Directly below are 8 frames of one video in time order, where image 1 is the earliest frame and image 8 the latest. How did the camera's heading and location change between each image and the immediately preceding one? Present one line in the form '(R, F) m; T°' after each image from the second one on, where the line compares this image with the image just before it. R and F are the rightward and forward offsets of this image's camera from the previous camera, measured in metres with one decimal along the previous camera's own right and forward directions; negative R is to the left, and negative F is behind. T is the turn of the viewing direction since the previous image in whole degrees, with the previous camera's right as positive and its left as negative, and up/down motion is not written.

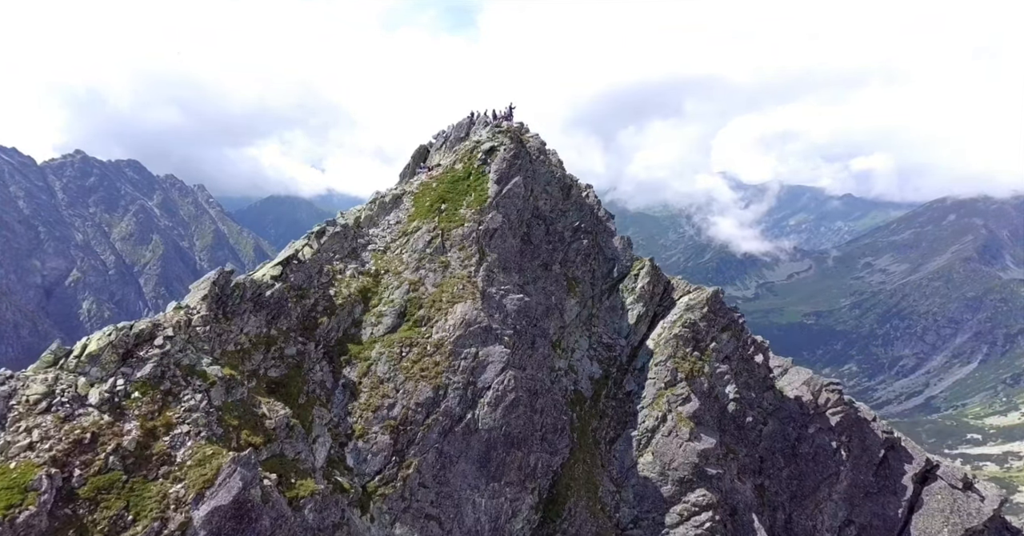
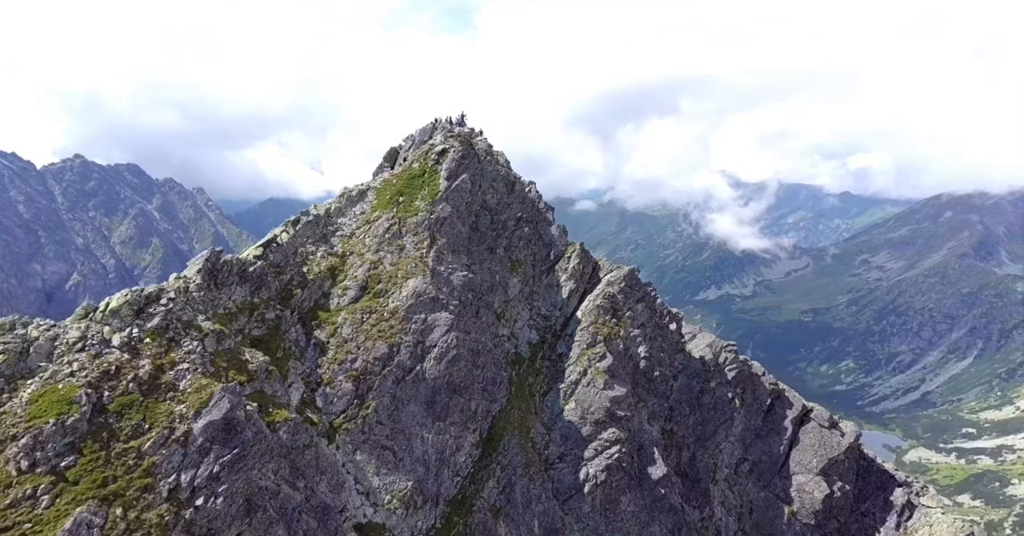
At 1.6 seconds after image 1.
(+6.1, -13.4) m; 0°
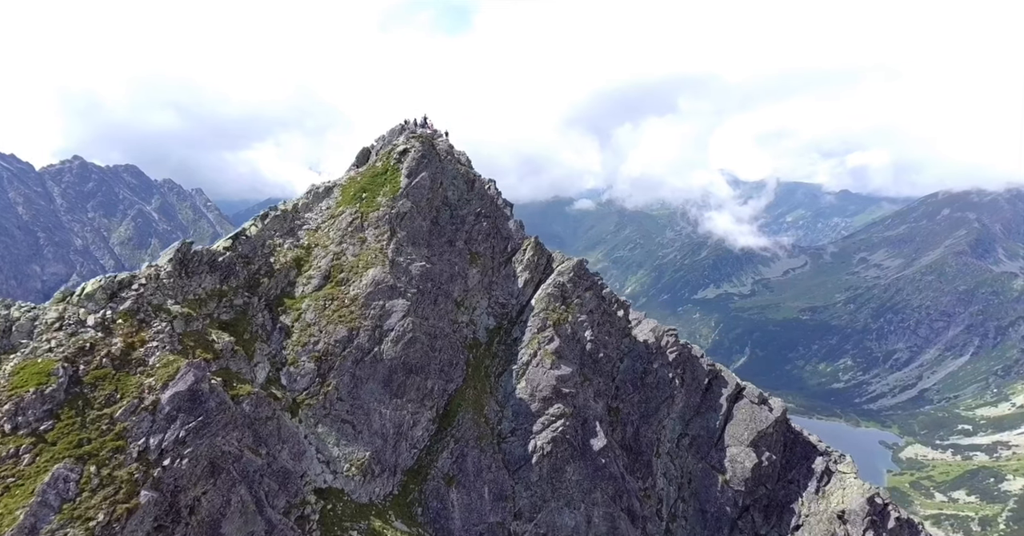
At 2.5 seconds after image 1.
(+5.5, -6.3) m; 0°
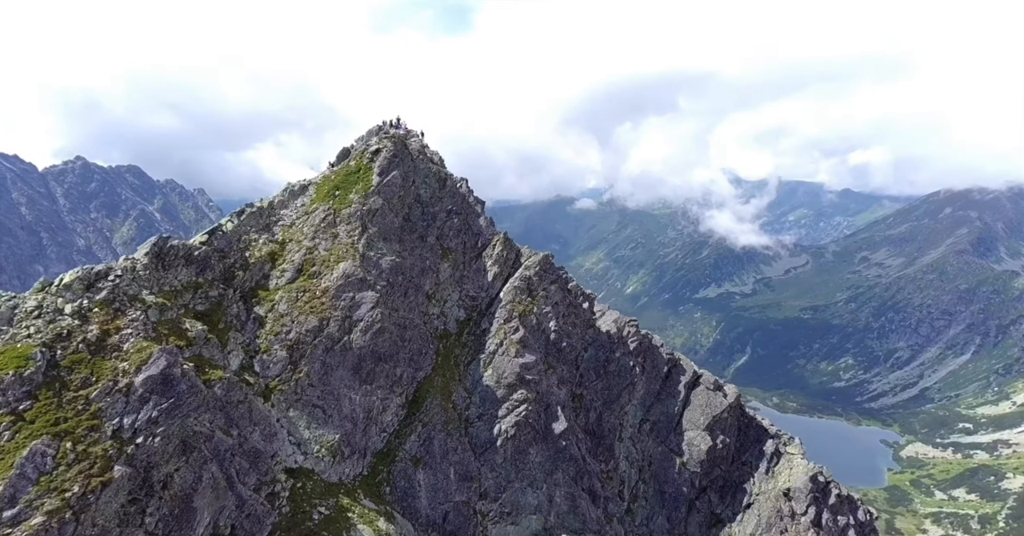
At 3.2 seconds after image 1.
(+4.6, -4.1) m; 0°
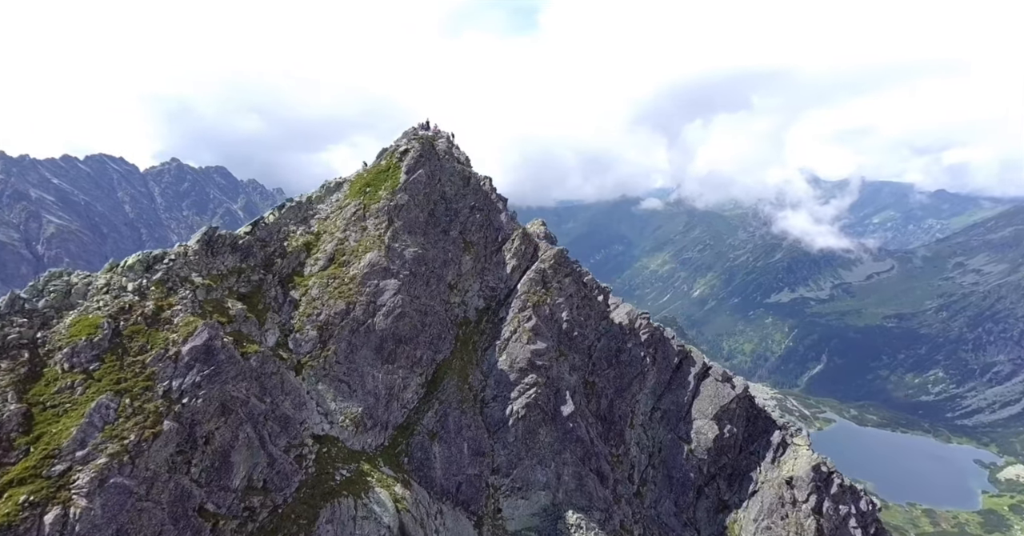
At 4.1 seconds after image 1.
(+7.5, -7.1) m; -5°
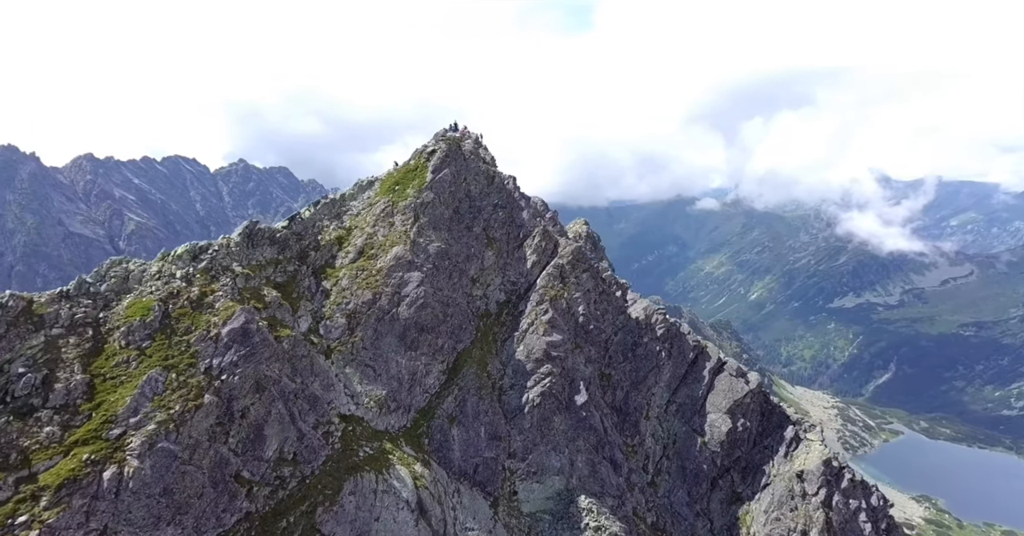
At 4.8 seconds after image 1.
(+5.5, -5.3) m; -4°
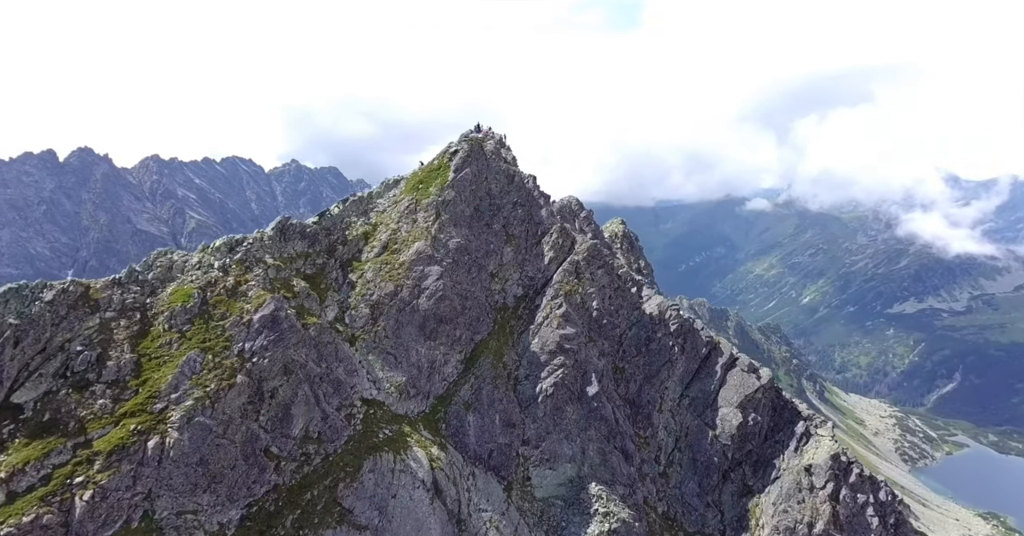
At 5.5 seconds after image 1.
(+5.0, -4.9) m; -4°
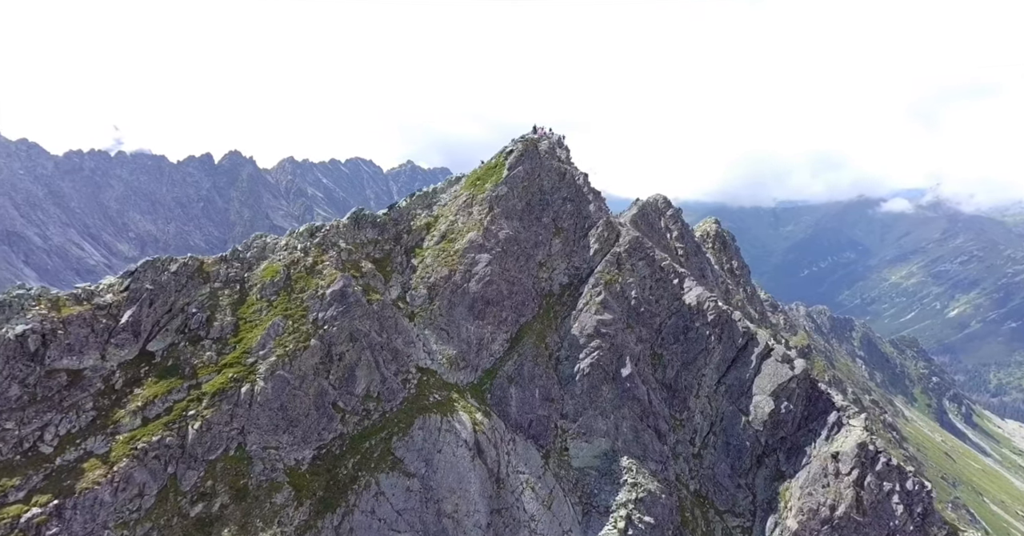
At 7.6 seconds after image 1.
(+13.8, -11.1) m; -10°
